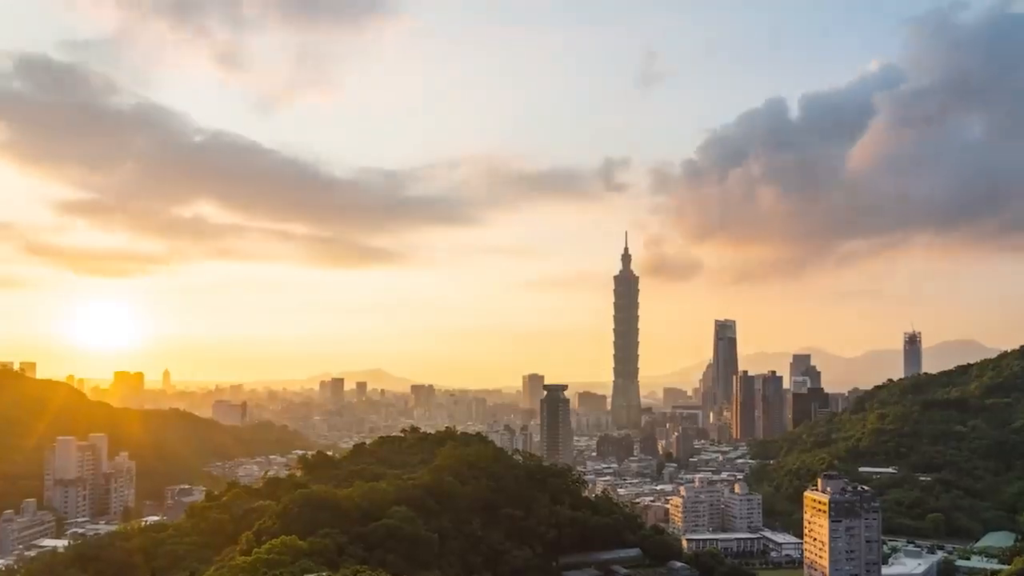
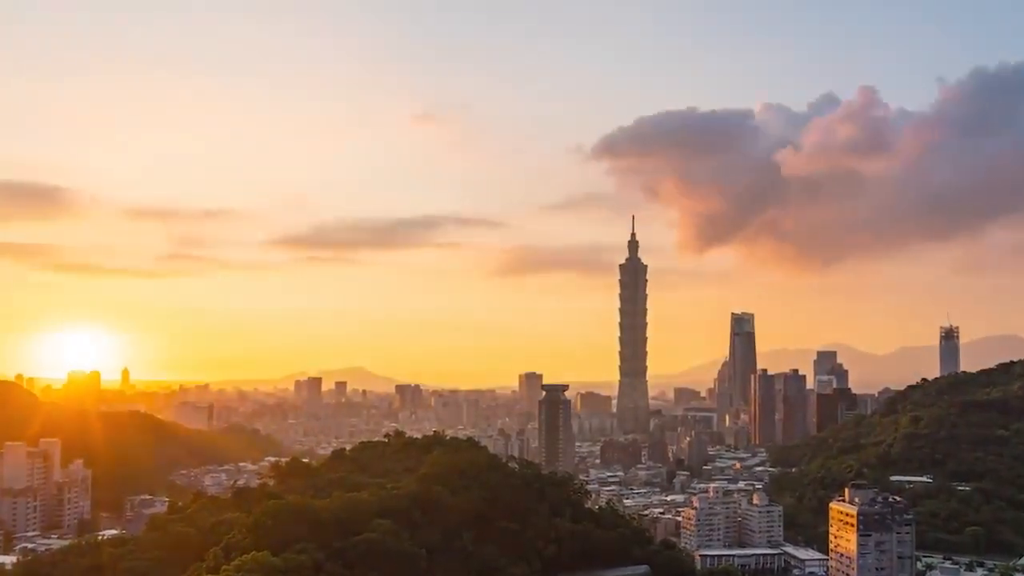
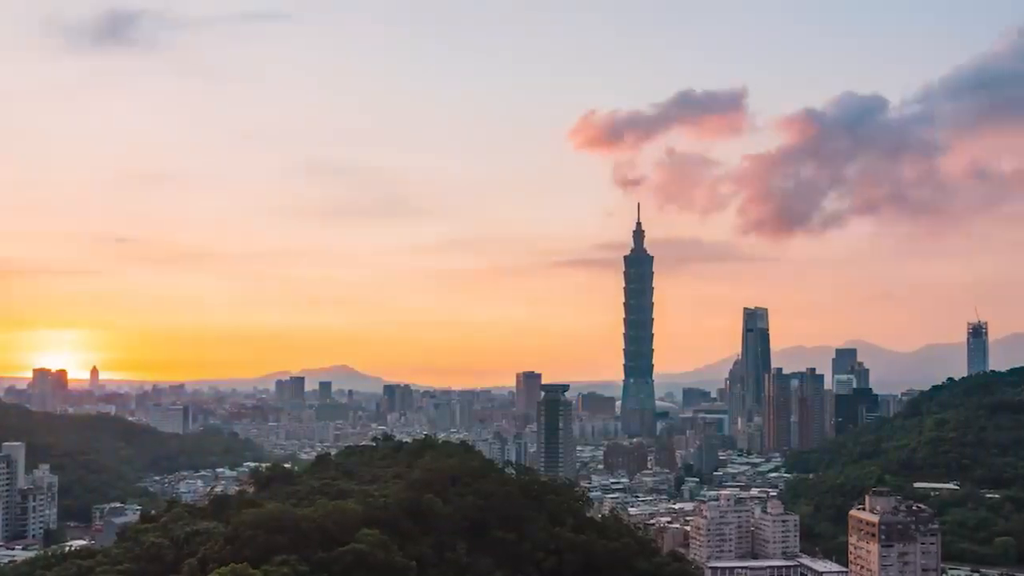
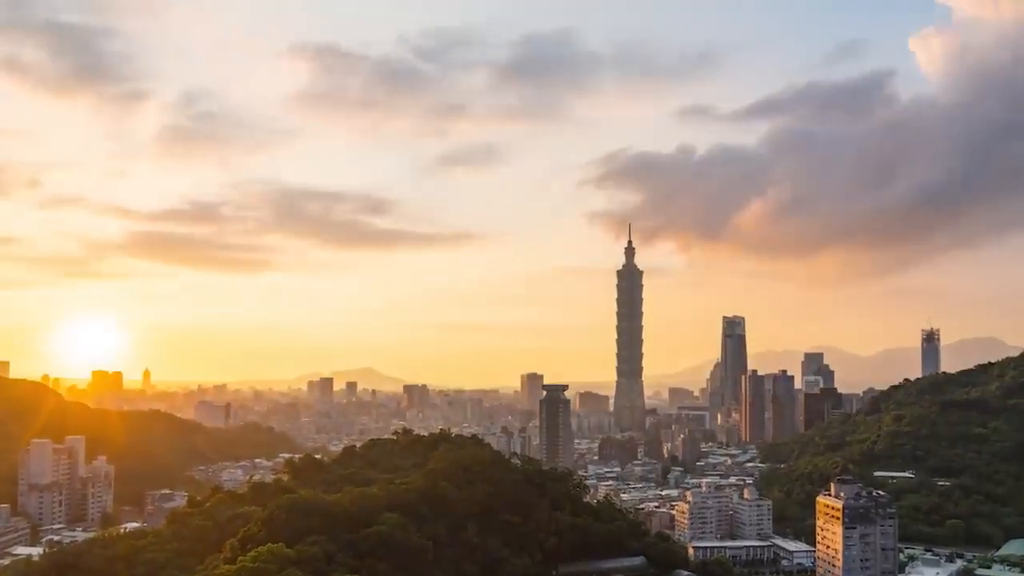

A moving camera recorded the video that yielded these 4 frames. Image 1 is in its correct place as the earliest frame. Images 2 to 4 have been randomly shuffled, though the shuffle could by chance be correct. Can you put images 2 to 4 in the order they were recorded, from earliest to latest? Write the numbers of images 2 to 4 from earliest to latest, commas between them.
4, 2, 3
